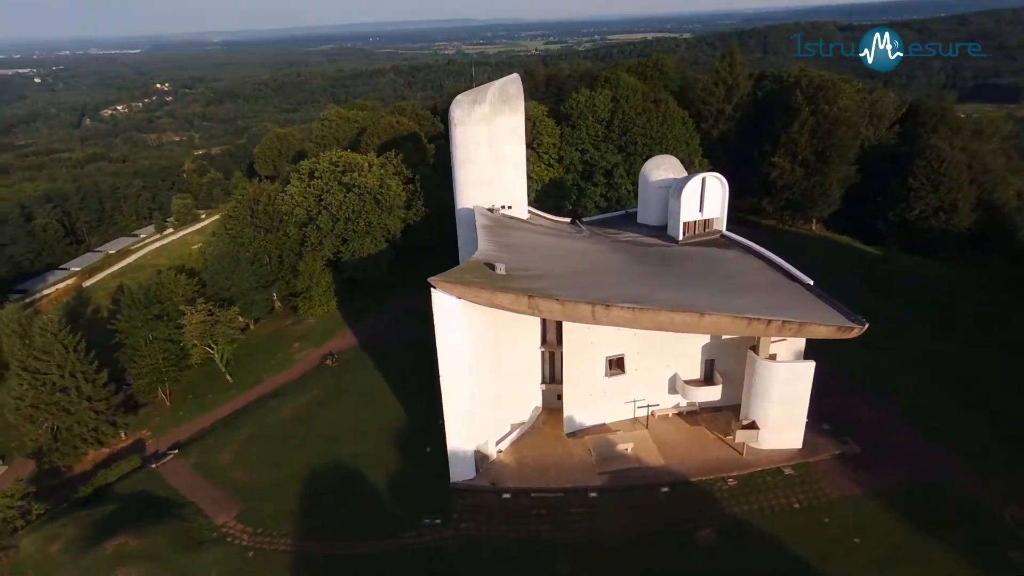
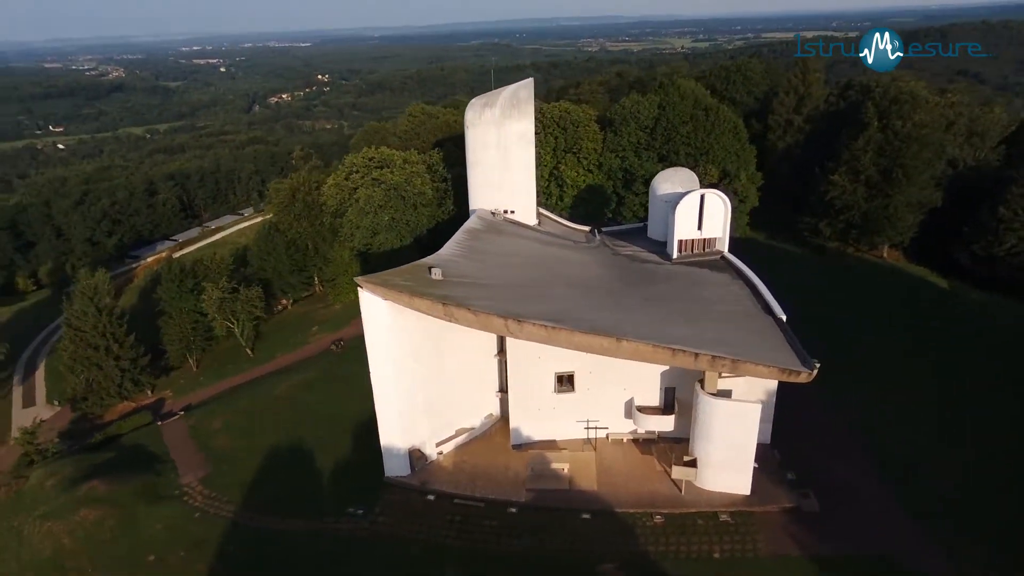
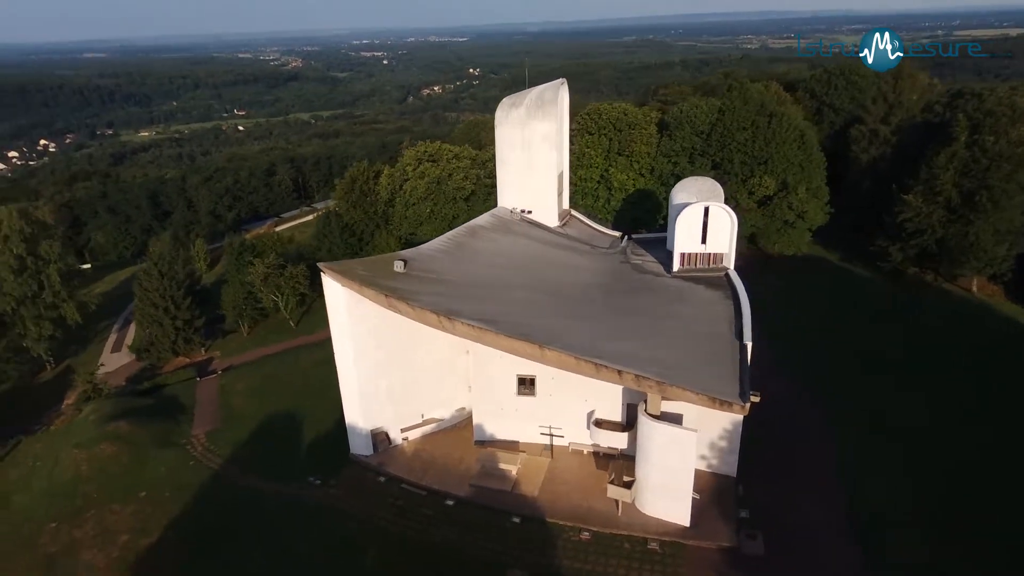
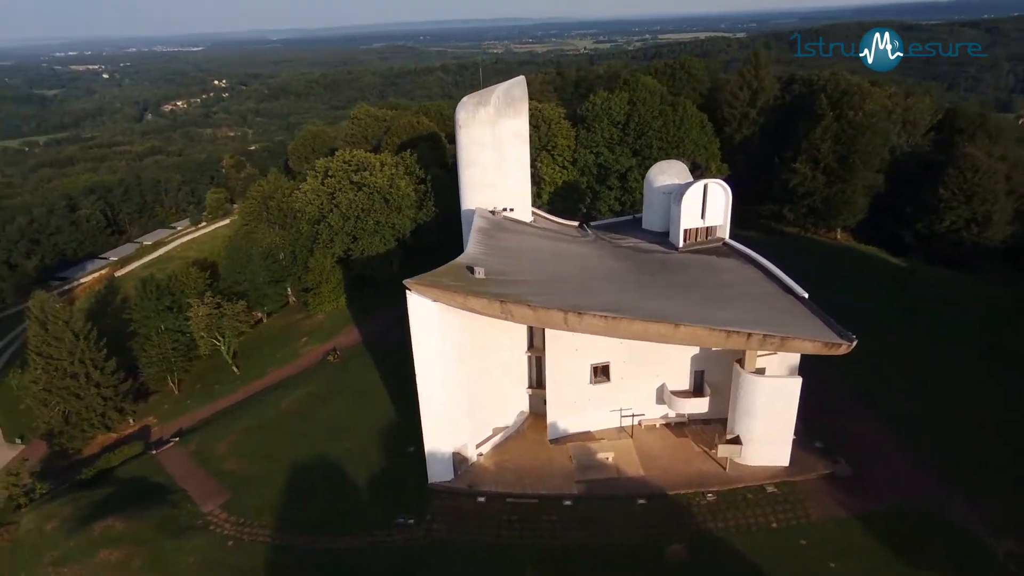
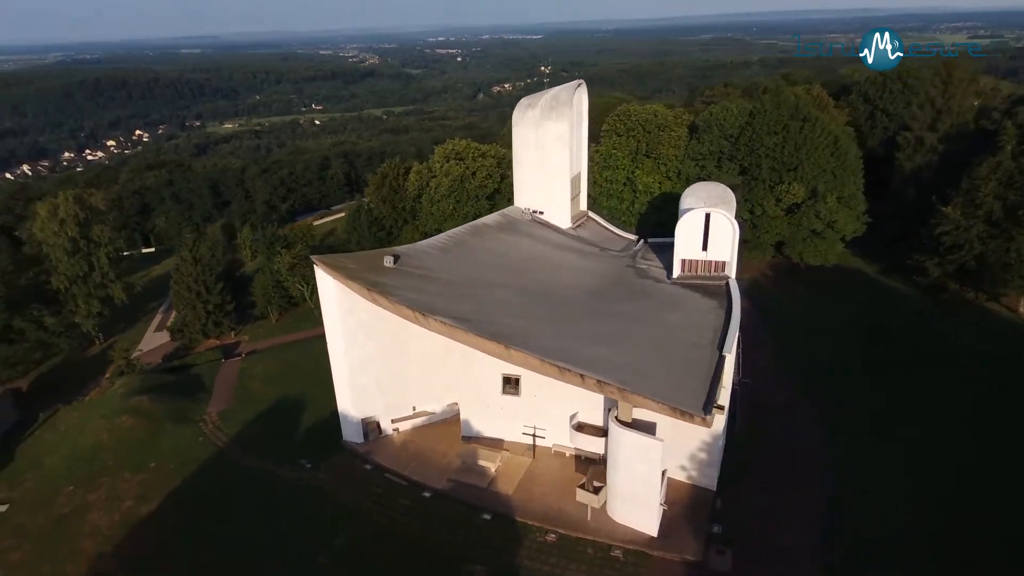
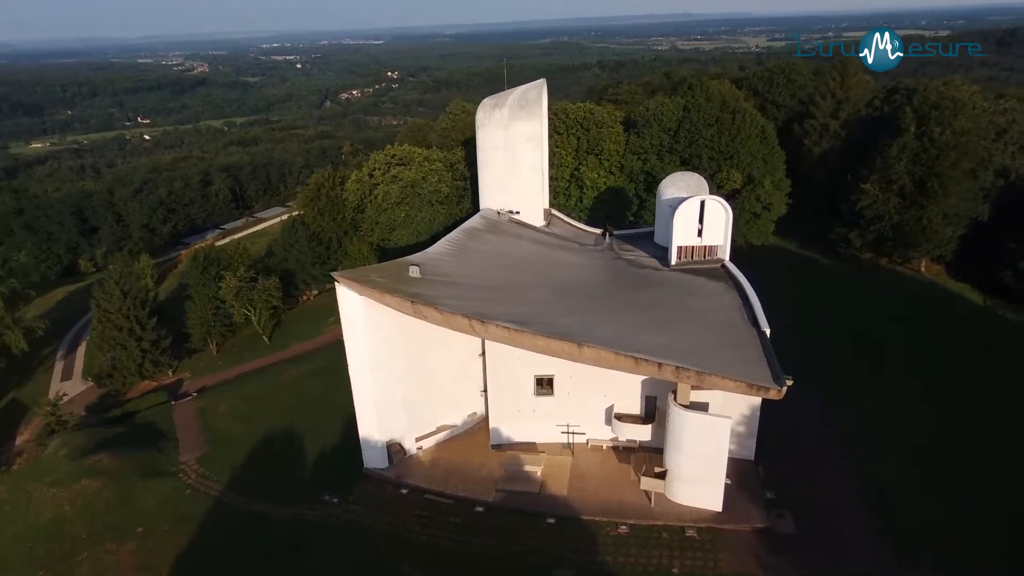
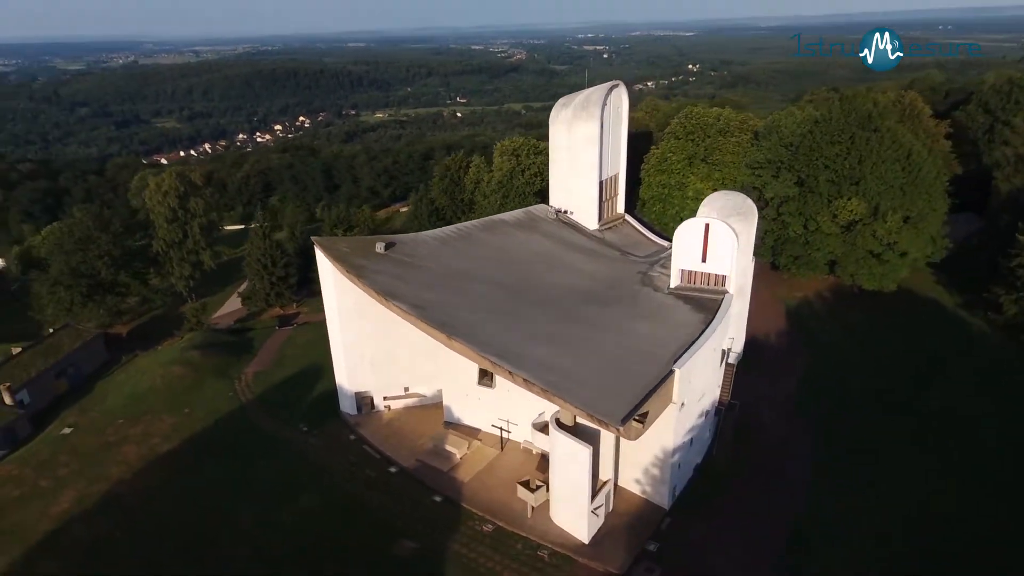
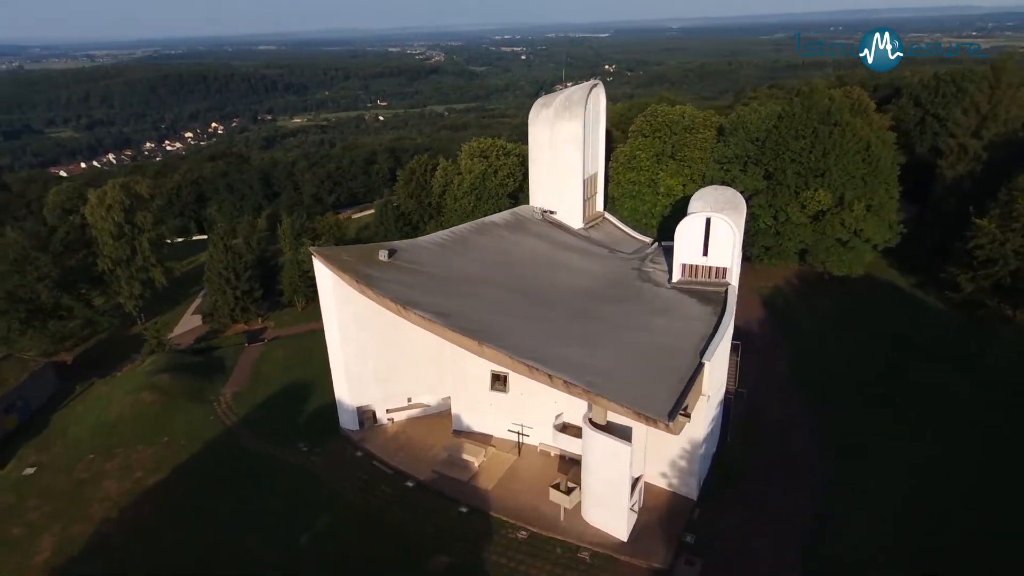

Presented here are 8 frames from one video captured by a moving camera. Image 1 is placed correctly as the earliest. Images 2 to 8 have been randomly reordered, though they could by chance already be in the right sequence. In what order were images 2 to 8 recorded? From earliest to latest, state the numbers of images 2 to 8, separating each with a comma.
4, 2, 6, 3, 5, 8, 7
